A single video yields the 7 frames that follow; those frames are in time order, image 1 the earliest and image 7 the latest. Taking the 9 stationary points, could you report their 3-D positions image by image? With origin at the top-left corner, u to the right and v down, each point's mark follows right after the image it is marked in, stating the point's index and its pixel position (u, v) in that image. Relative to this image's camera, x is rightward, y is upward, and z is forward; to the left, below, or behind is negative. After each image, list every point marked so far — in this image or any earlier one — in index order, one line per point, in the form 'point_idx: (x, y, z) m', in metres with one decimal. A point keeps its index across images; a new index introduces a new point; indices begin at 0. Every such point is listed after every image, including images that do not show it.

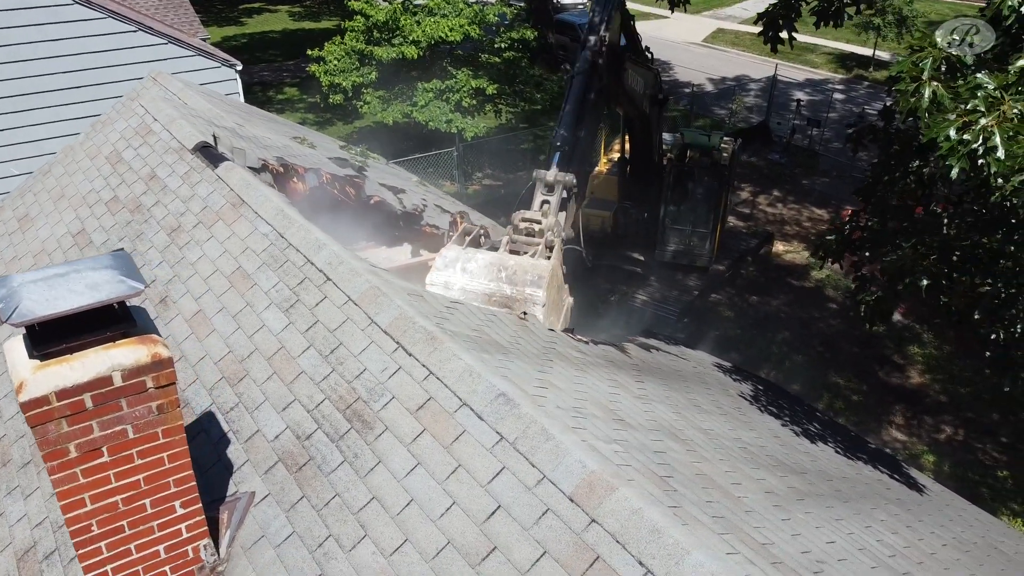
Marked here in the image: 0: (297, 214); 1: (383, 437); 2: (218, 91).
0: (-1.9, +0.6, +7.0) m
1: (-0.8, -0.9, +4.7) m
2: (-5.9, +4.2, +16.5) m
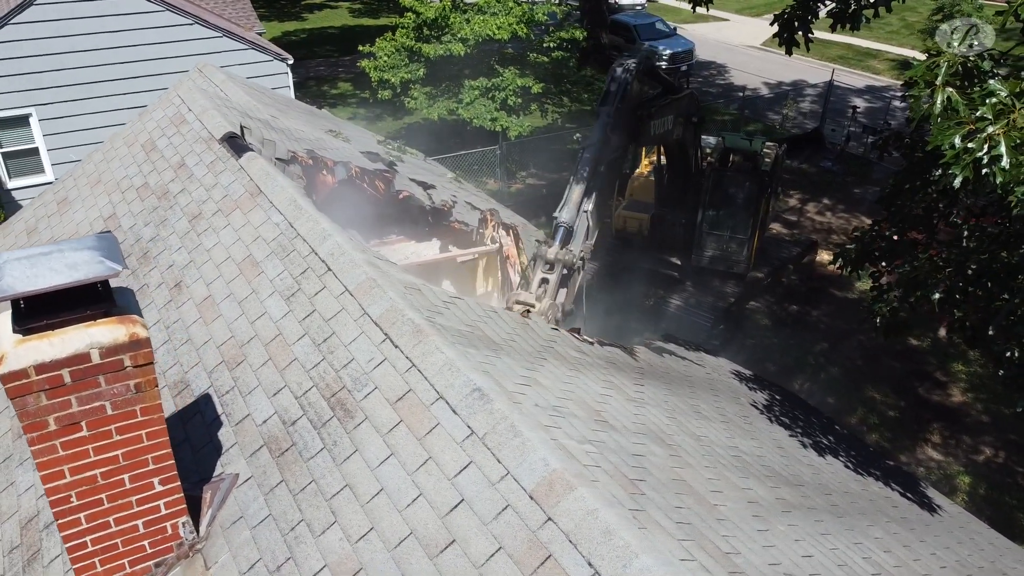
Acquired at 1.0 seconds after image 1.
0: (-1.9, +0.7, +7.1) m
1: (-0.9, -0.8, +4.8) m
2: (-5.0, +4.4, +16.9) m
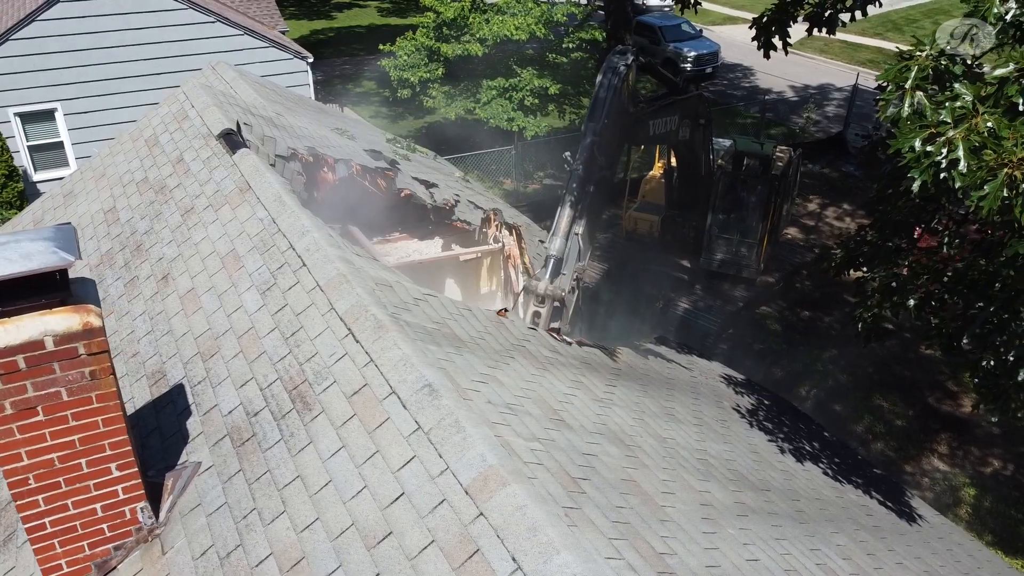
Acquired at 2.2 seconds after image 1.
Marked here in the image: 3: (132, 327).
0: (-2.0, +0.8, +7.2) m
1: (-1.2, -0.8, +4.9) m
2: (-4.8, +4.5, +17.1) m
3: (-3.3, -0.3, +6.9) m
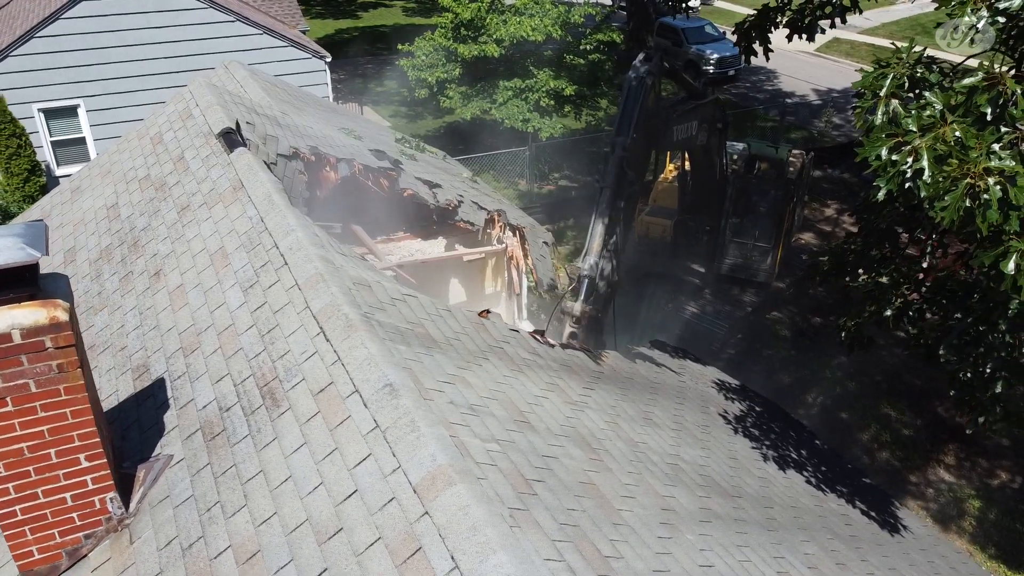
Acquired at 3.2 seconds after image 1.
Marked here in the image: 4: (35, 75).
0: (-2.2, +0.8, +7.3) m
1: (-1.4, -0.8, +5.0) m
2: (-4.6, +4.6, +17.3) m
3: (-3.5, -0.3, +7.0) m
4: (-9.2, +4.1, +15.3) m
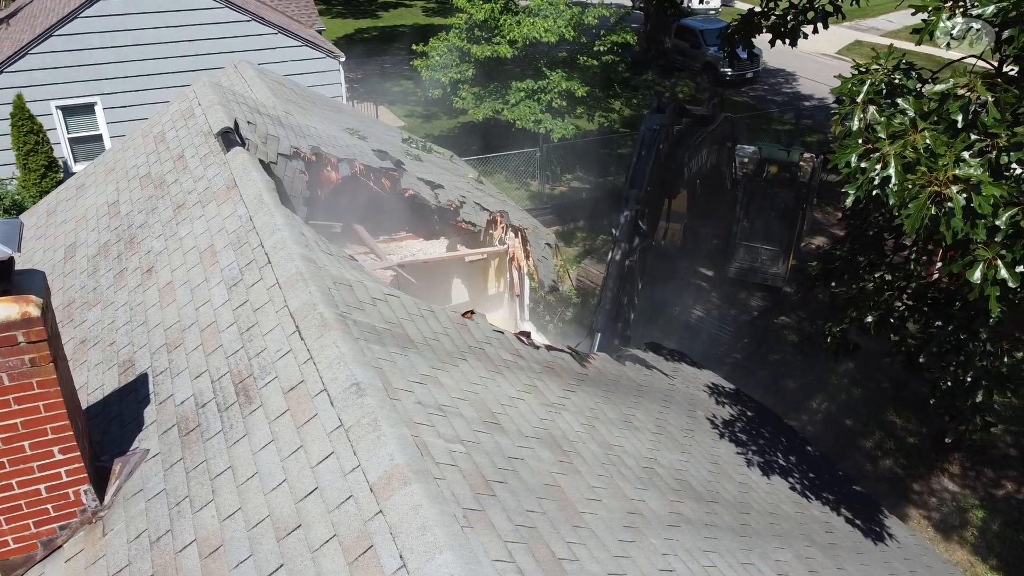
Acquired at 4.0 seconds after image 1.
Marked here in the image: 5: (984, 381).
0: (-2.3, +0.8, +7.4) m
1: (-1.6, -0.8, +5.0) m
2: (-4.4, +4.6, +17.5) m
3: (-3.6, -0.3, +7.2) m
4: (-9.1, +4.2, +15.5) m
5: (+4.2, -0.8, +6.9) m
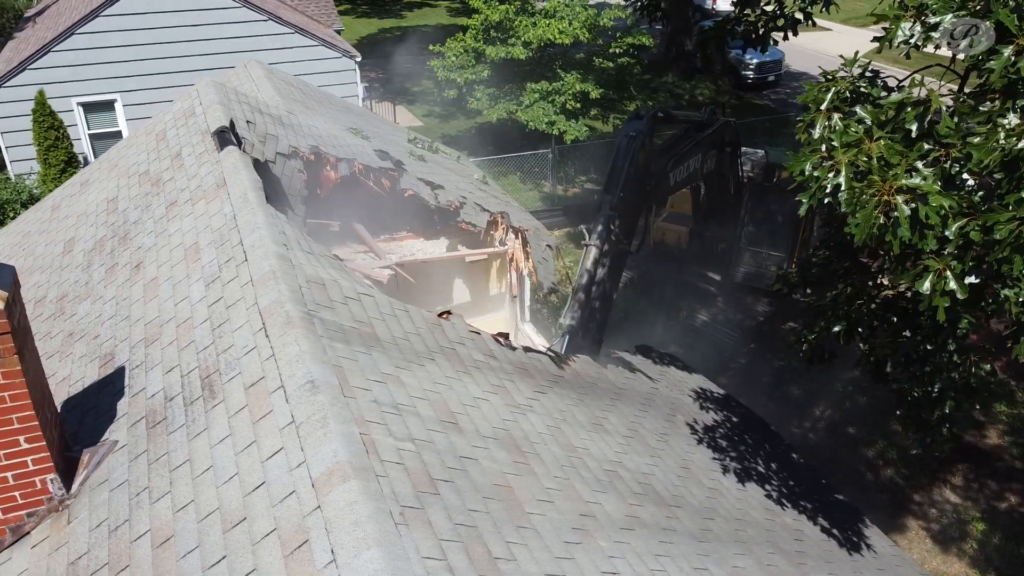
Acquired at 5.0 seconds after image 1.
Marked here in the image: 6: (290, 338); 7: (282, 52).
0: (-2.5, +0.9, +7.5) m
1: (-1.9, -0.8, +5.1) m
2: (-4.2, +4.7, +17.6) m
3: (-3.8, -0.2, +7.3) m
4: (-9.0, +4.4, +15.9) m
5: (+3.9, -0.9, +6.8) m
6: (-1.5, -0.3, +5.3) m
7: (-5.1, +5.1, +17.0) m
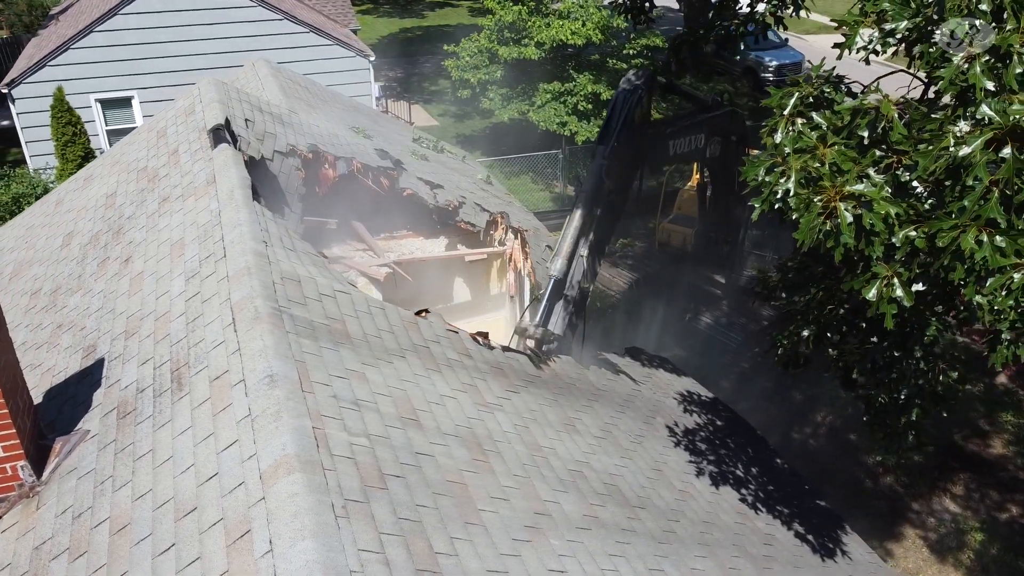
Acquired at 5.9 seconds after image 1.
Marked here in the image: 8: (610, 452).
0: (-2.6, +0.9, +7.7) m
1: (-2.2, -0.7, +5.2) m
2: (-4.0, +4.8, +17.8) m
3: (-4.0, -0.1, +7.5) m
4: (-8.8, +4.5, +16.2) m
5: (+3.7, -1.0, +6.8) m
6: (-1.7, -0.3, +5.4) m
7: (-4.9, +5.2, +17.2) m
8: (+0.8, -1.4, +6.7) m
